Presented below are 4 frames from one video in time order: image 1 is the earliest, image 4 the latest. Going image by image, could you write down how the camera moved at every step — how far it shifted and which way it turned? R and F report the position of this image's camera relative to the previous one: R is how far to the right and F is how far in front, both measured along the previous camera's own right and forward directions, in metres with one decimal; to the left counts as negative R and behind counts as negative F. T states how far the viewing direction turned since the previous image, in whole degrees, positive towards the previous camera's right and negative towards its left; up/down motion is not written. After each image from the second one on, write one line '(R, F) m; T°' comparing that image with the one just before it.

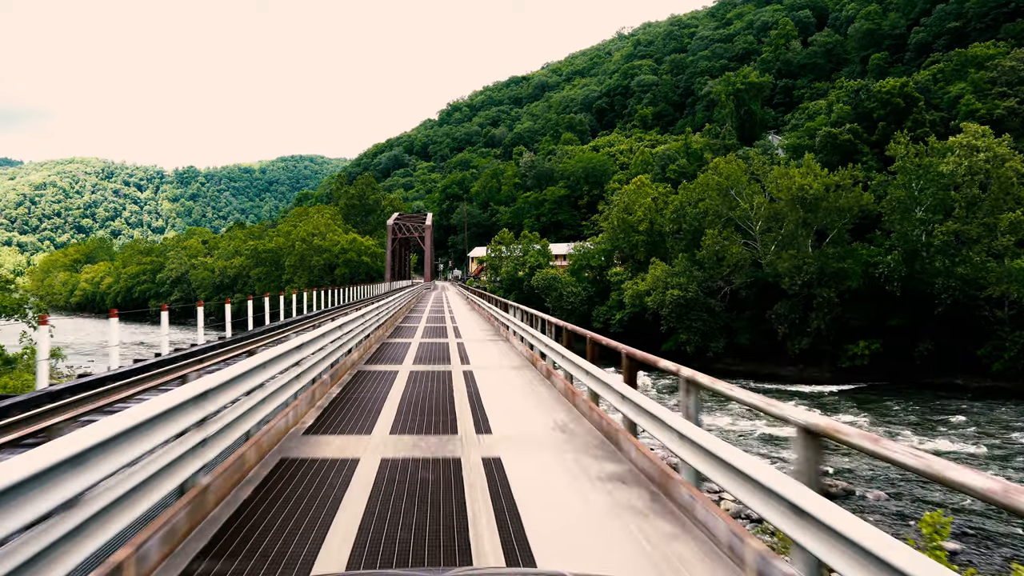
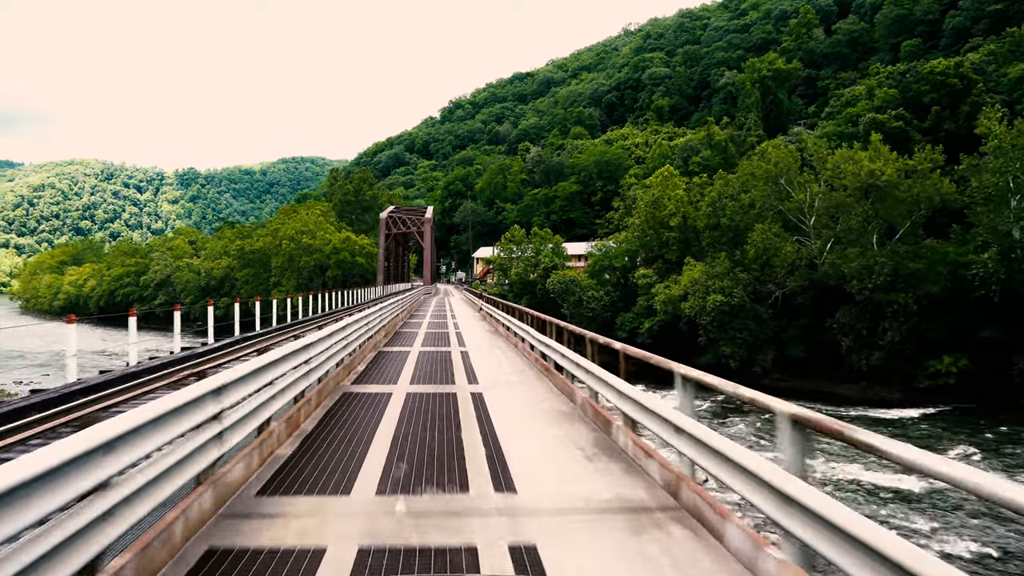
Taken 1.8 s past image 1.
(-0.5, +3.8) m; 0°
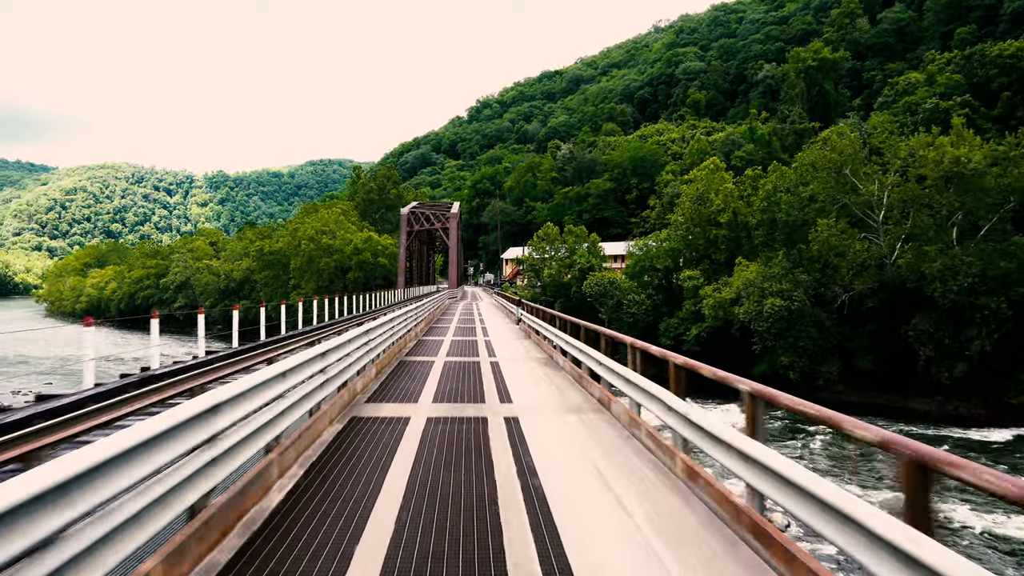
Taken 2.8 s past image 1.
(-0.5, +1.9) m; -2°
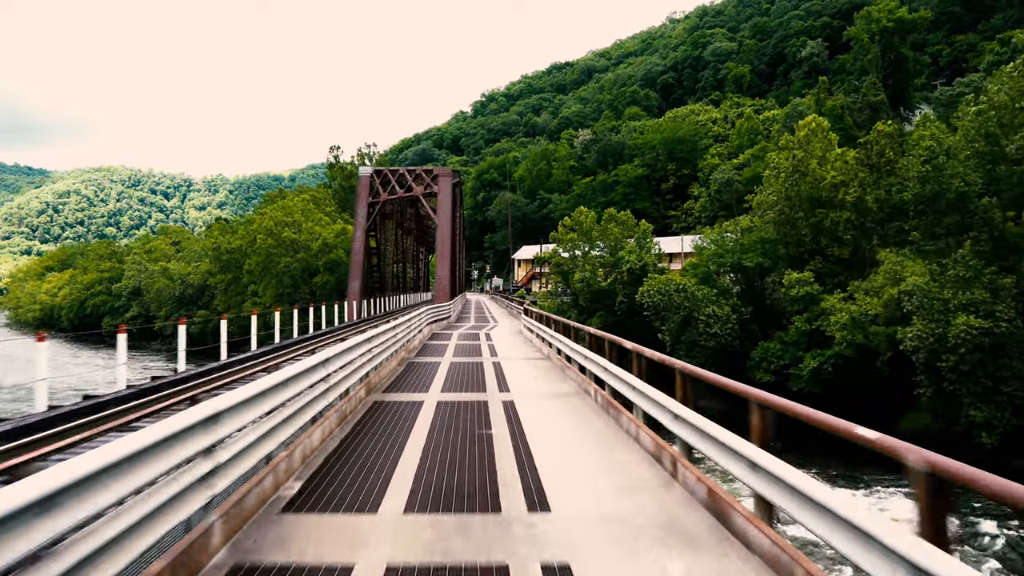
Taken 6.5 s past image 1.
(-0.6, +7.8) m; 0°
